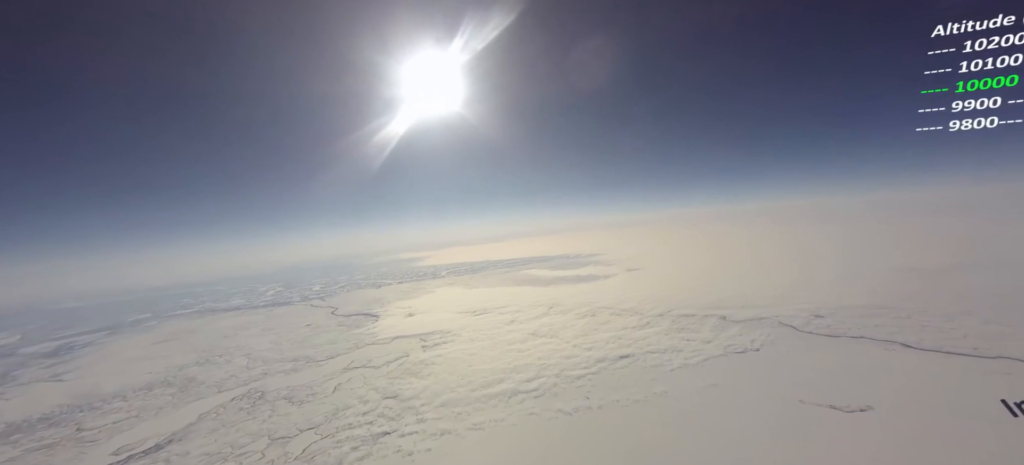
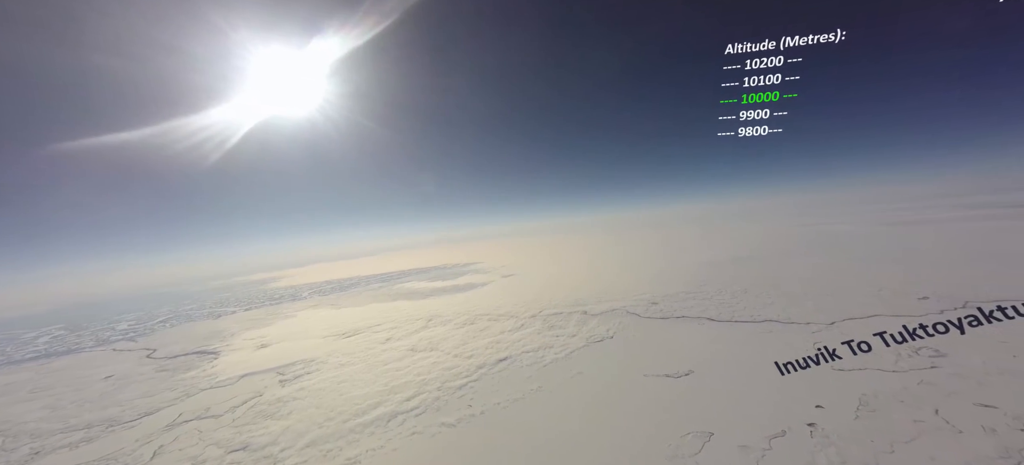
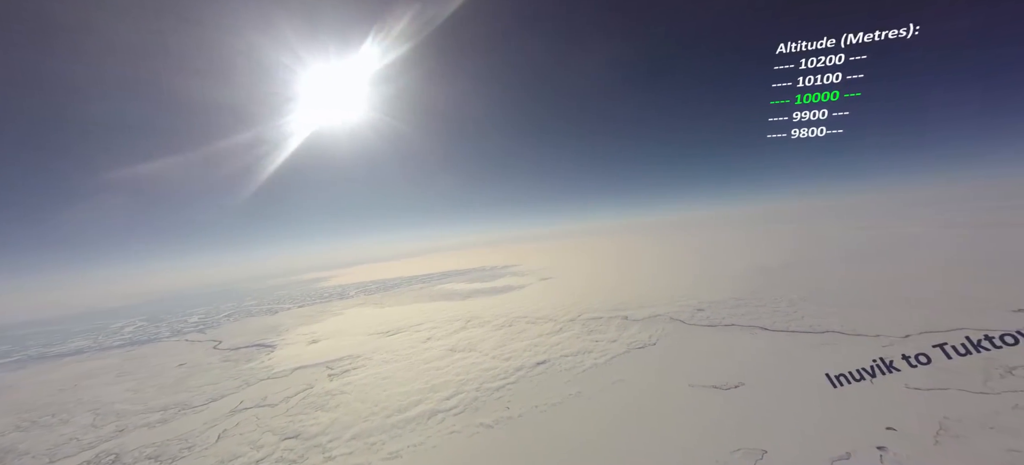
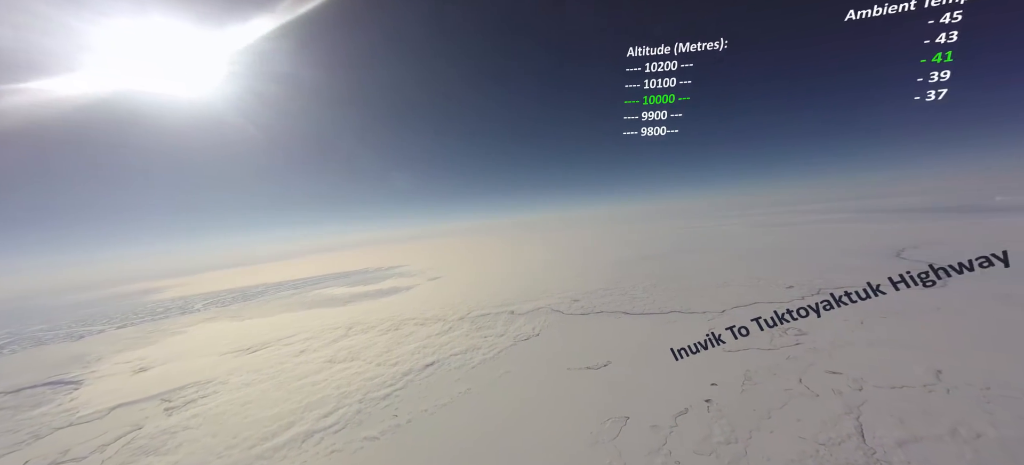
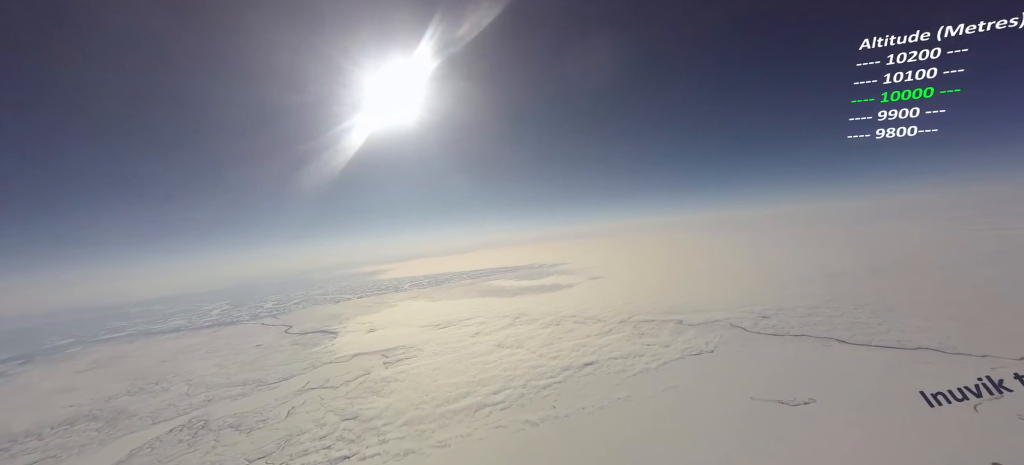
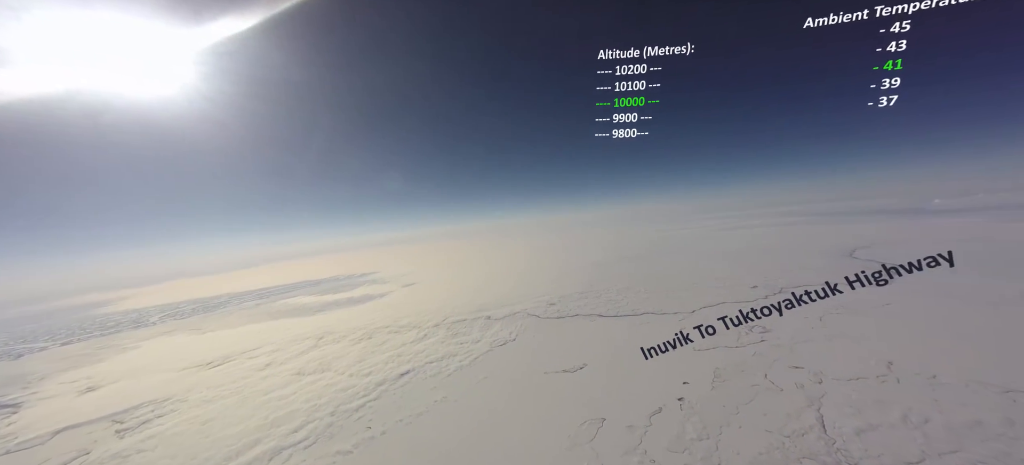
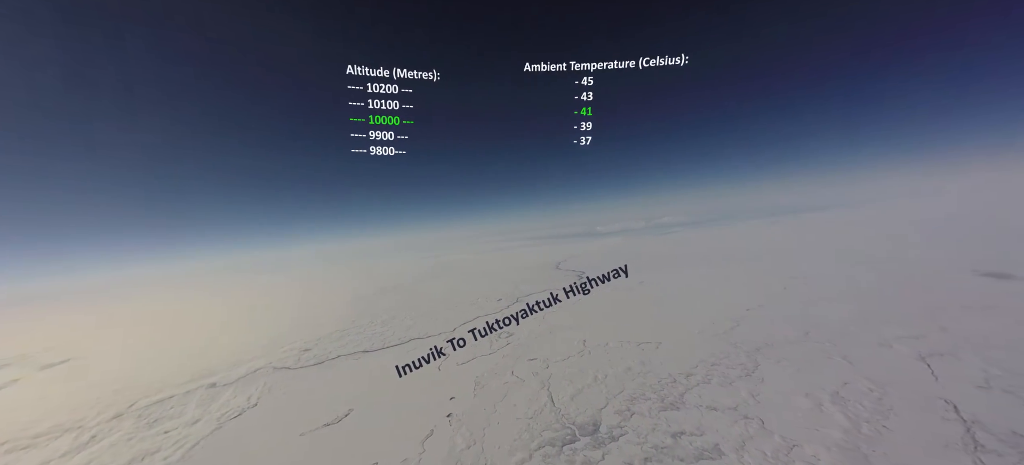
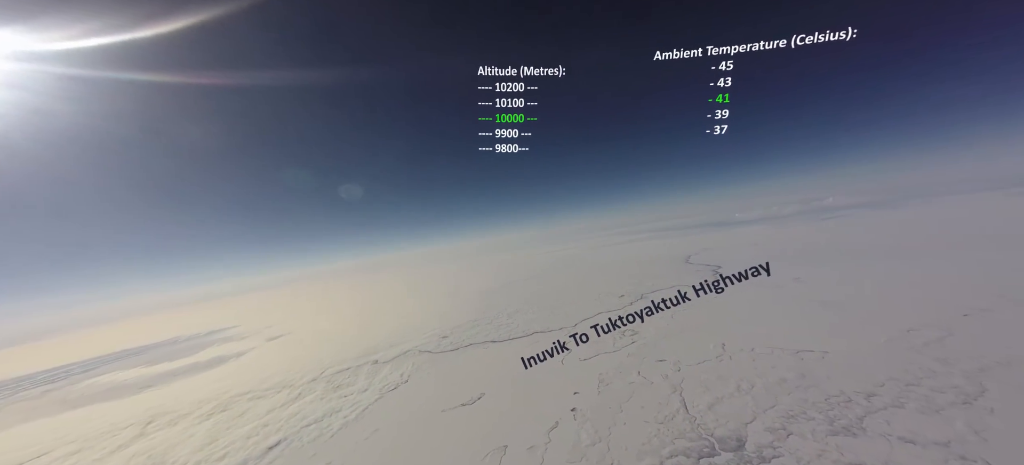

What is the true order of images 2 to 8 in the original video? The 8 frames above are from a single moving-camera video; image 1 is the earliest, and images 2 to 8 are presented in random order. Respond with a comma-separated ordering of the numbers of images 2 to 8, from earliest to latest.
5, 3, 2, 4, 6, 8, 7
